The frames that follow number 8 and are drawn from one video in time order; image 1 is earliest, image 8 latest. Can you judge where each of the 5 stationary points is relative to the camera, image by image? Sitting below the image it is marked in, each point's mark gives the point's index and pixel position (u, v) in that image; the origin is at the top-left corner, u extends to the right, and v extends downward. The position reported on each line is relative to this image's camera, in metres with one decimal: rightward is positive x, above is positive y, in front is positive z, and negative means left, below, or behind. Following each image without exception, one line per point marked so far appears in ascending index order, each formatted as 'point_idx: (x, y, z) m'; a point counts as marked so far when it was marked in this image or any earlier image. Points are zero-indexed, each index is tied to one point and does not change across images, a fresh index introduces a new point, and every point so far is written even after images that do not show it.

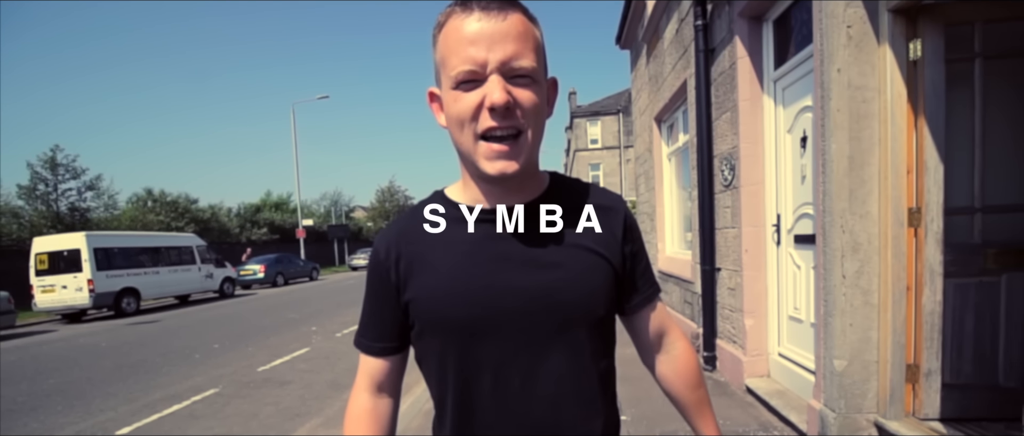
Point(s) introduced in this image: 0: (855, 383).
0: (+2.0, -1.0, +3.6) m
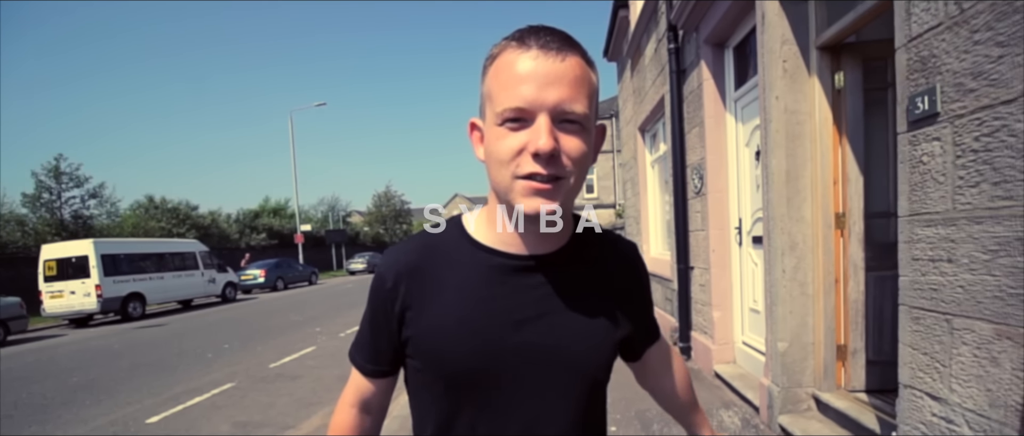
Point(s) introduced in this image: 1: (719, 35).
0: (+2.0, -1.0, +4.2) m
1: (+1.9, +1.7, +5.6) m
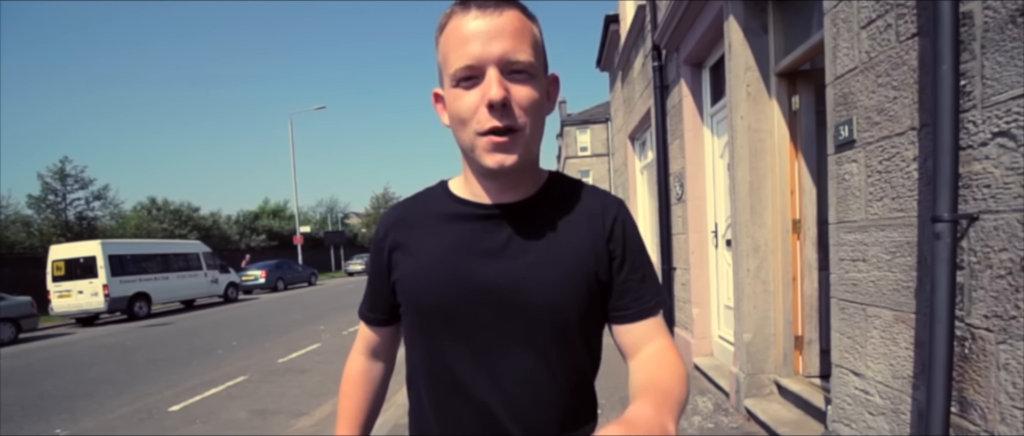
0: (+1.9, -1.0, +4.8) m
1: (+1.8, +1.6, +6.2) m
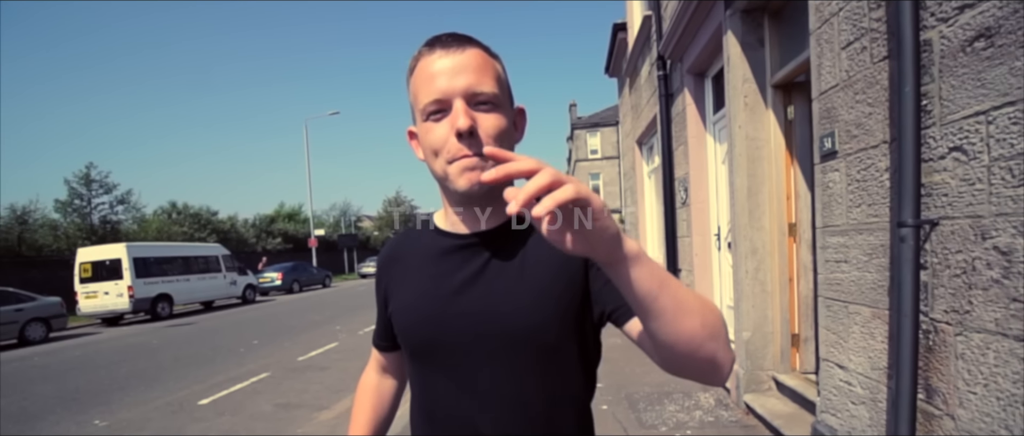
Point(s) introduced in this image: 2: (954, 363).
0: (+2.0, -1.1, +5.0) m
1: (+1.9, +1.6, +6.4) m
2: (+1.7, -0.6, +2.4) m
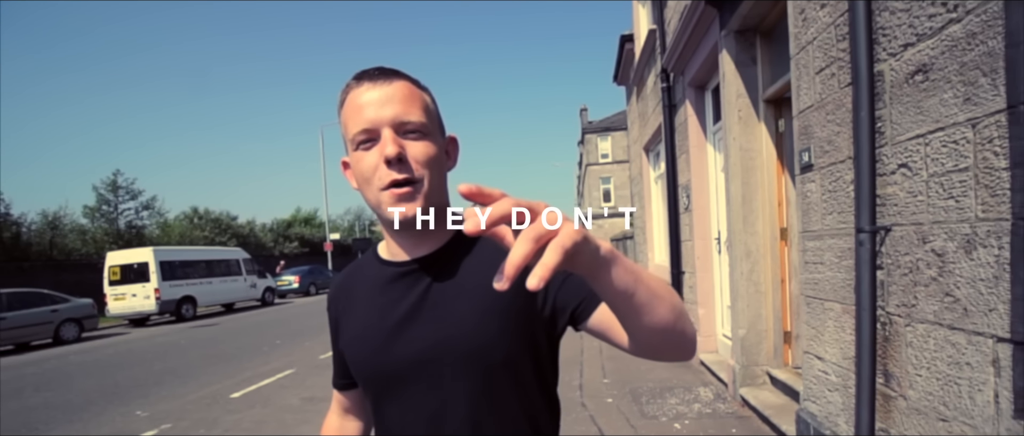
0: (+2.1, -1.1, +5.4) m
1: (+2.1, +1.5, +6.8) m
2: (+1.7, -0.6, +2.7) m
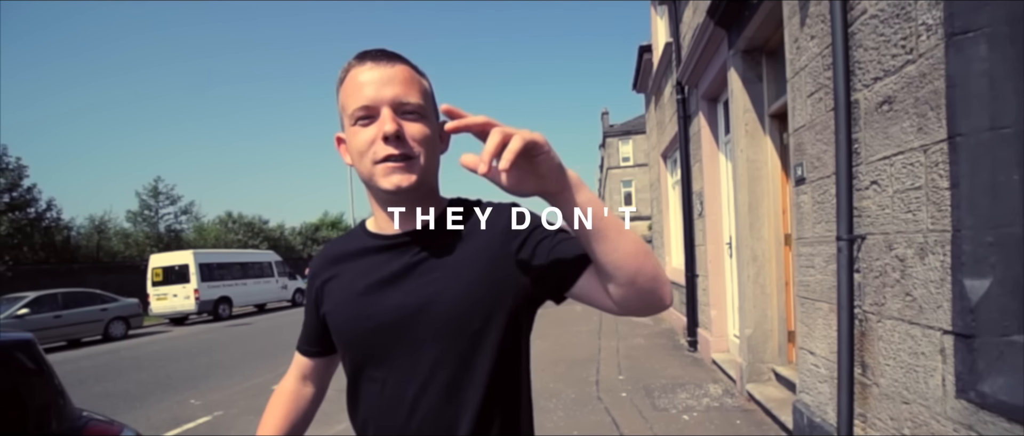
0: (+2.3, -1.2, +5.7) m
1: (+2.3, +1.5, +7.2) m
2: (+1.8, -0.6, +3.1) m
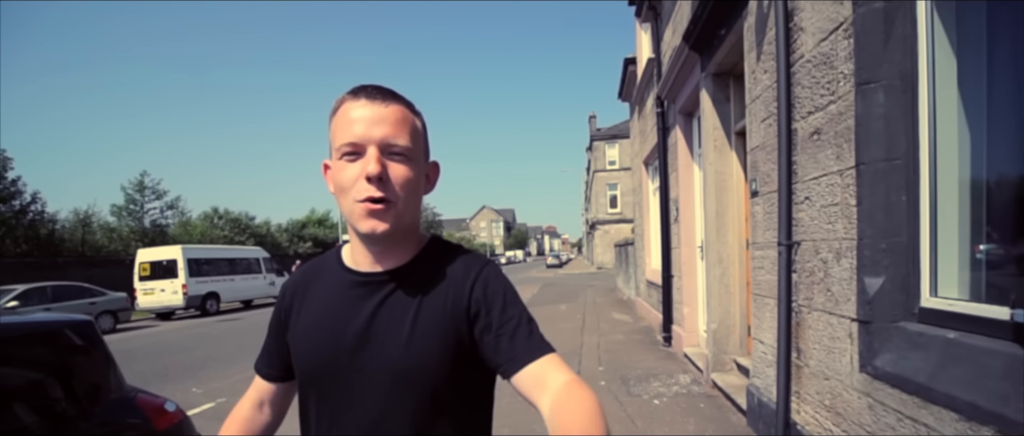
0: (+2.2, -1.2, +6.4) m
1: (+2.2, +1.4, +7.8) m
2: (+1.8, -0.7, +3.8) m
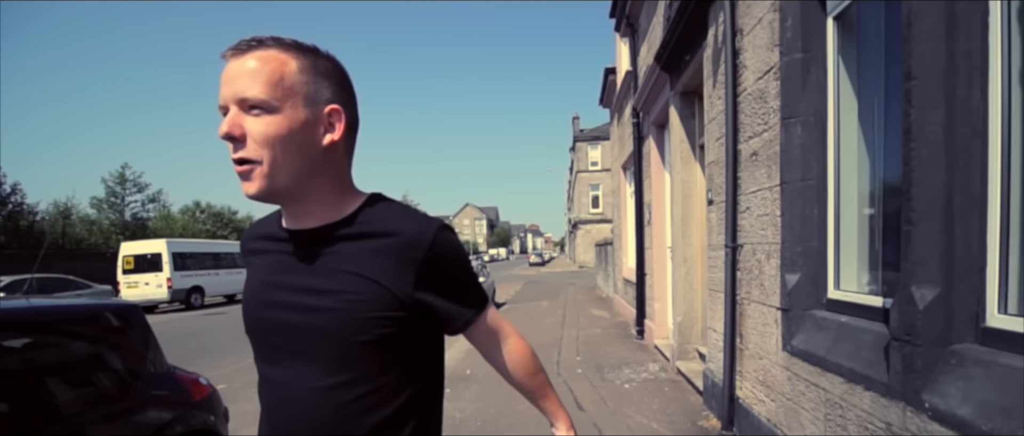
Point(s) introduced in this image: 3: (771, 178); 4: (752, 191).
0: (+2.0, -1.3, +7.2) m
1: (+2.0, +1.3, +8.6) m
2: (+1.7, -0.7, +4.5) m
3: (+1.7, +0.3, +4.0) m
4: (+1.7, +0.2, +4.3) m
